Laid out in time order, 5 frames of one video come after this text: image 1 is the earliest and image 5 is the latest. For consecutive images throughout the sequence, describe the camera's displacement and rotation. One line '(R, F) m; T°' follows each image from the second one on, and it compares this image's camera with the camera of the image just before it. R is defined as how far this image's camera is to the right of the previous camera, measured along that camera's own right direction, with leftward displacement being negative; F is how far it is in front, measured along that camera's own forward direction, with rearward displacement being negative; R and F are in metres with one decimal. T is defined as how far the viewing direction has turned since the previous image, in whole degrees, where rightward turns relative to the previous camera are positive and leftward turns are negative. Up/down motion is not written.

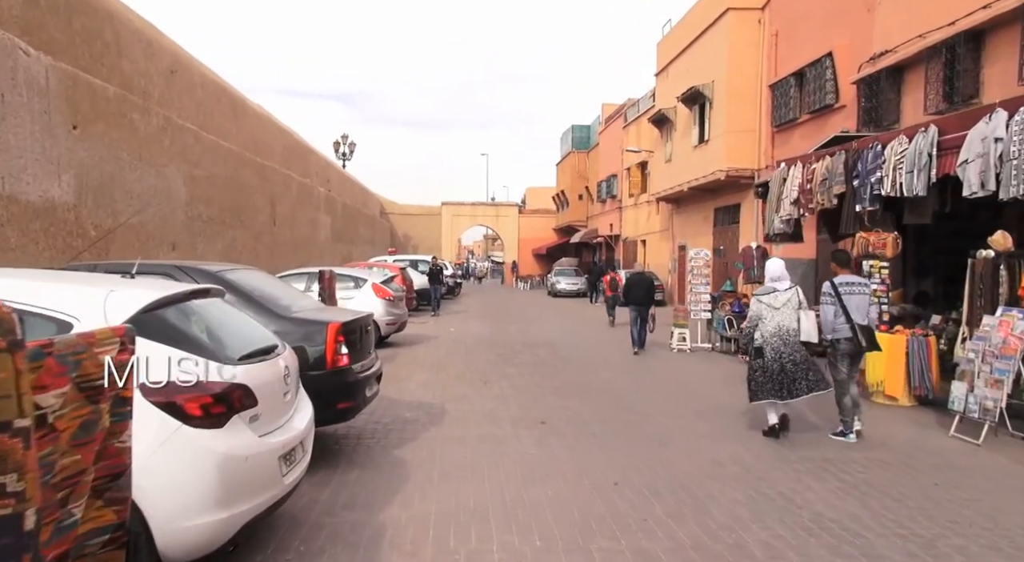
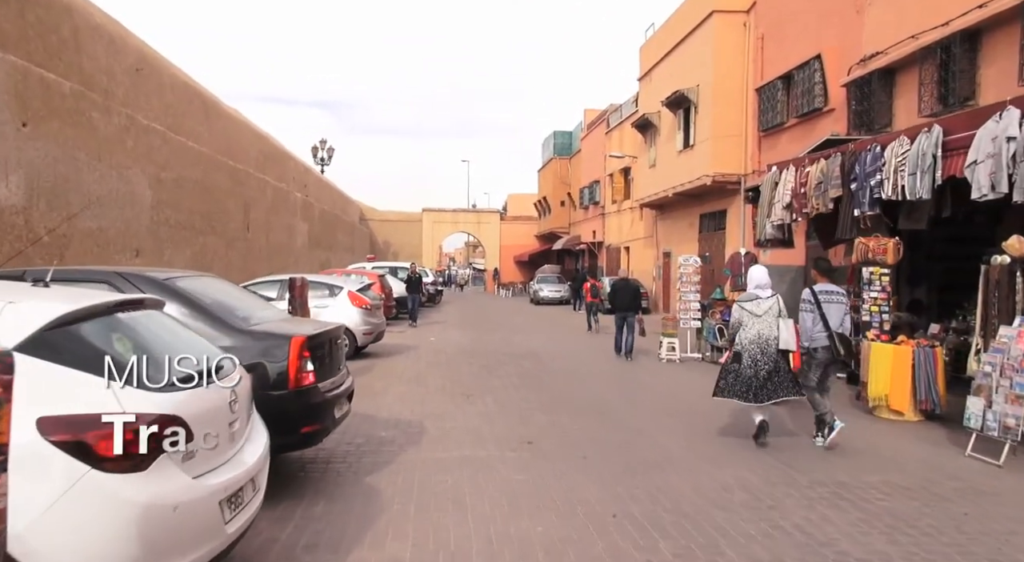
(0.0, +0.5) m; +2°
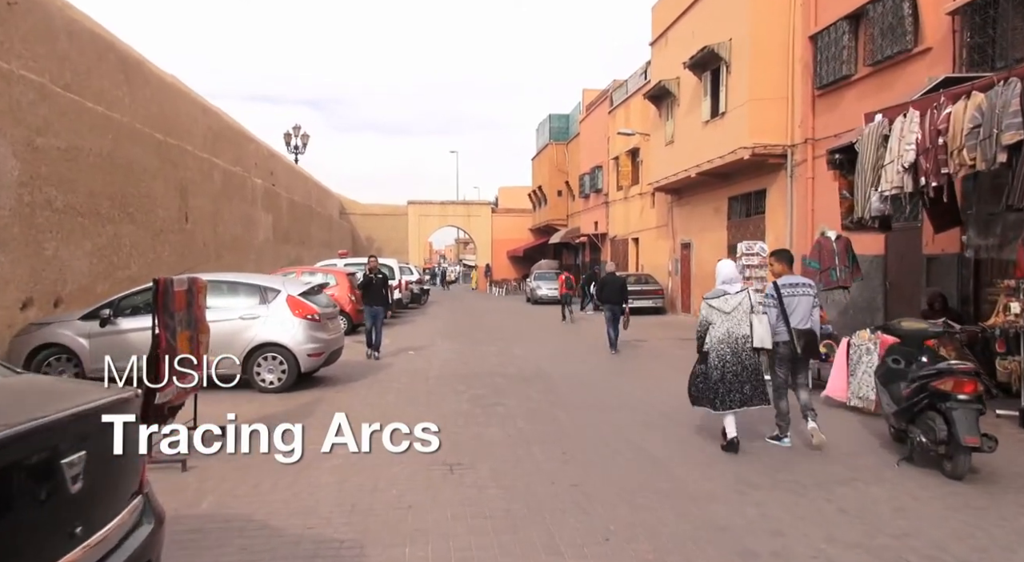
(-0.1, +3.4) m; +1°
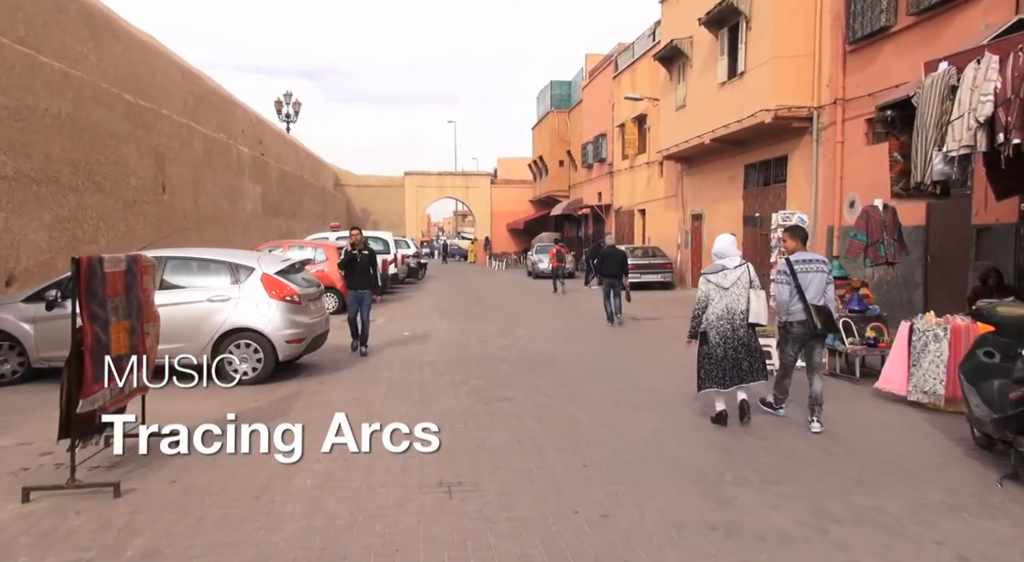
(-0.1, +1.1) m; 0°
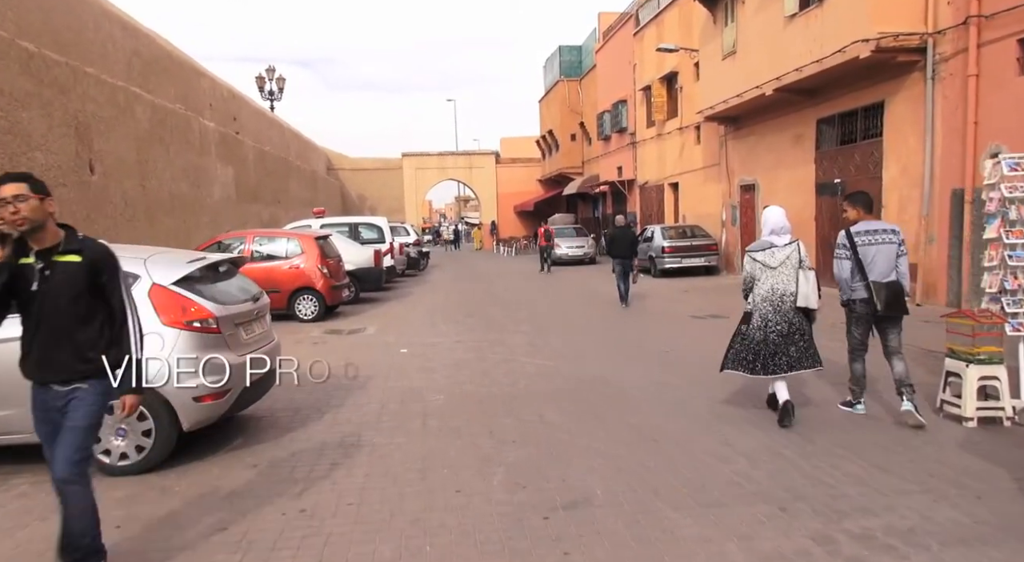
(-0.4, +3.3) m; 0°
